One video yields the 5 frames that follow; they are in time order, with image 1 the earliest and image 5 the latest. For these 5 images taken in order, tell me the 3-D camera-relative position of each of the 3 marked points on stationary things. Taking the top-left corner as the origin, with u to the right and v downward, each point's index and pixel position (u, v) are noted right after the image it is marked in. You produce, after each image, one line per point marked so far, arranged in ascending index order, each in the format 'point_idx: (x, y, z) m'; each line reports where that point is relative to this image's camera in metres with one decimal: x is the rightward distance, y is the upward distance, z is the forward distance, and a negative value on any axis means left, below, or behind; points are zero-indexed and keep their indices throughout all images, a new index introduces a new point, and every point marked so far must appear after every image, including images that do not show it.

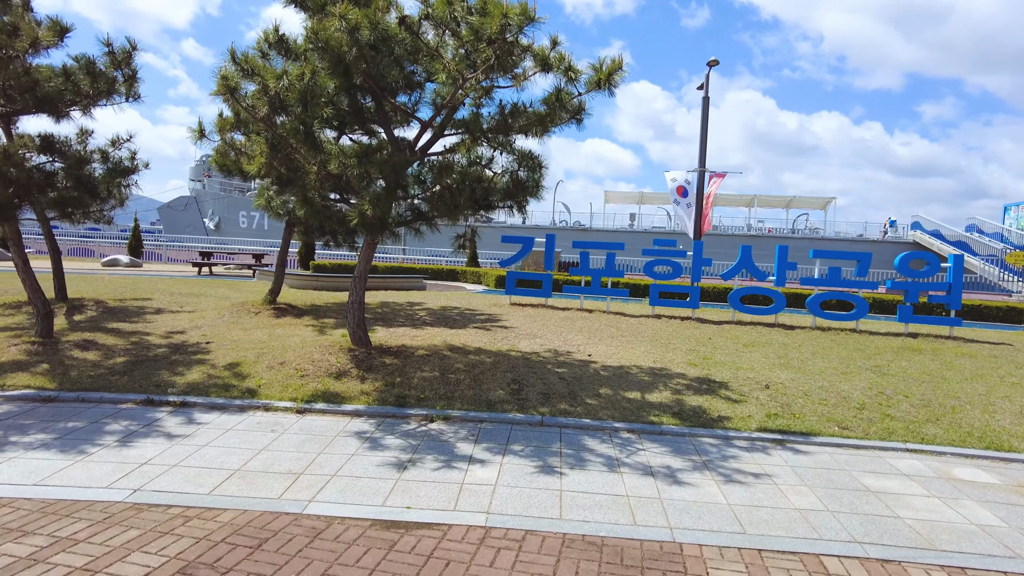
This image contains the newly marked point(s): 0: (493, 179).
0: (-0.2, +1.3, +8.0) m
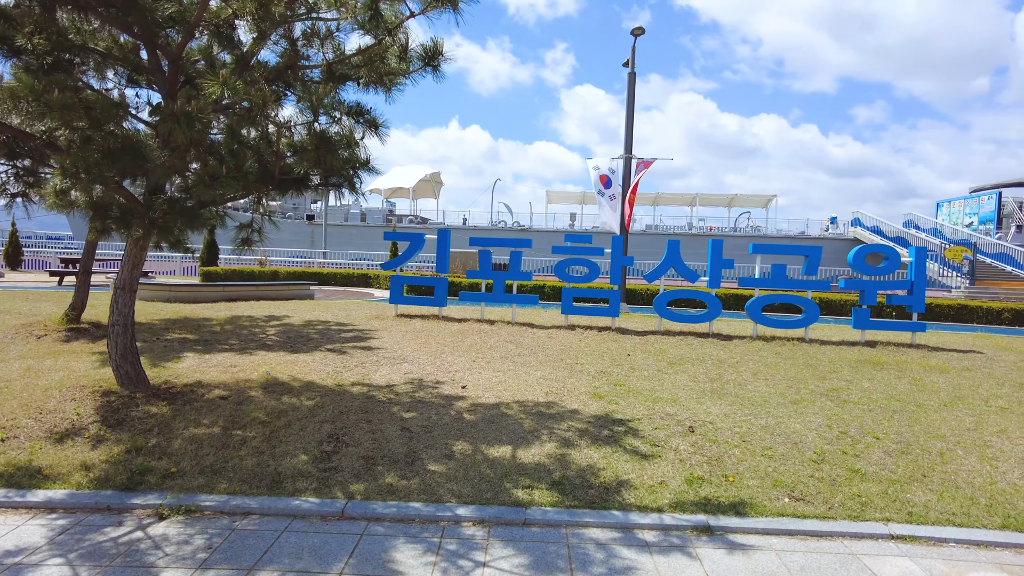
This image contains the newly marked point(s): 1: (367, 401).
0: (-1.8, +1.2, +5.5) m
1: (-1.4, -1.1, +6.3) m
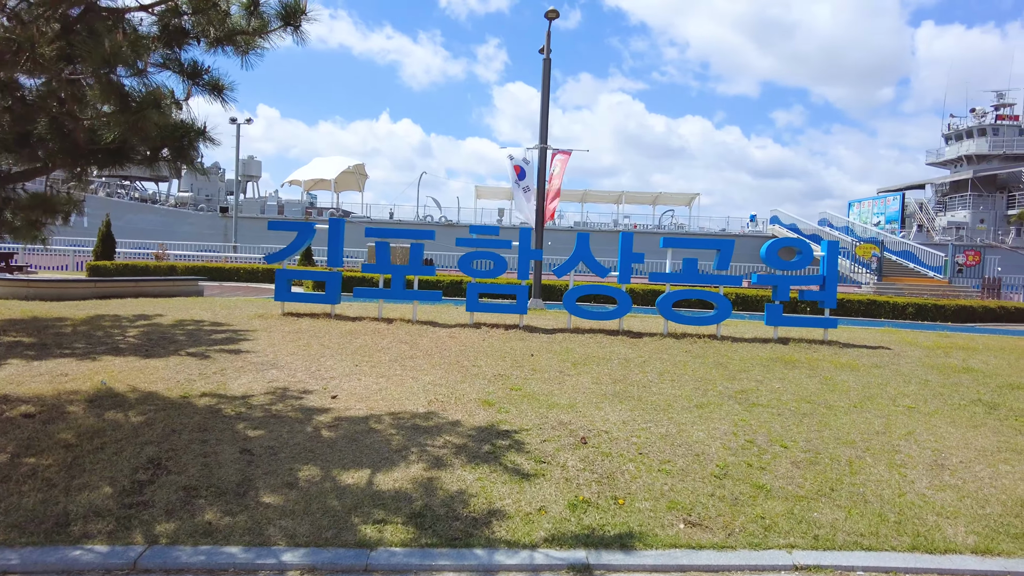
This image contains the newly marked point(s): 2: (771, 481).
0: (-2.8, +1.3, +4.5) m
1: (-2.4, -1.0, +5.3) m
2: (+1.8, -1.4, +4.6) m
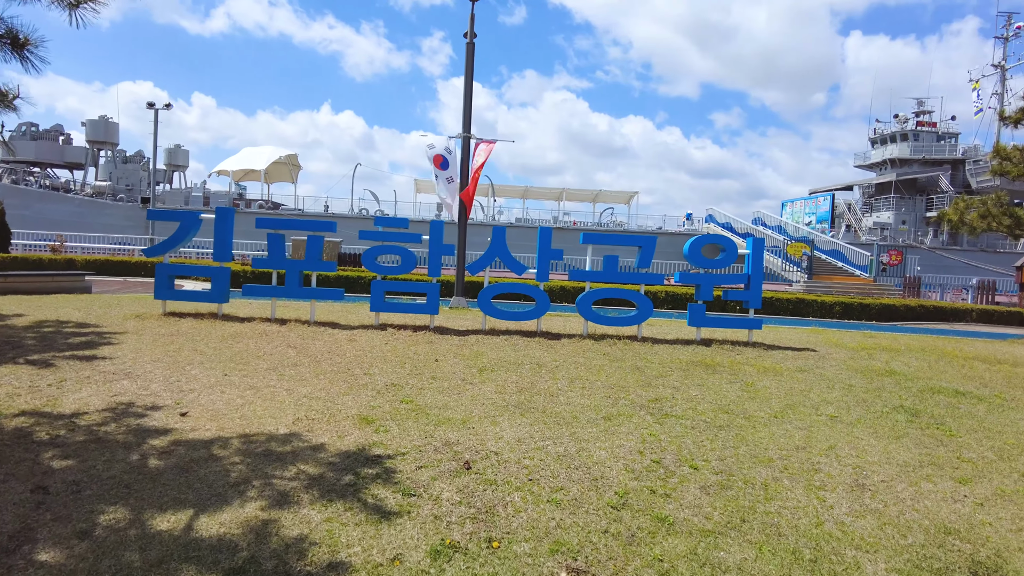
0: (-3.5, +1.3, +3.5) m
1: (-3.3, -1.0, +4.4) m
2: (+1.0, -1.4, +4.1) m
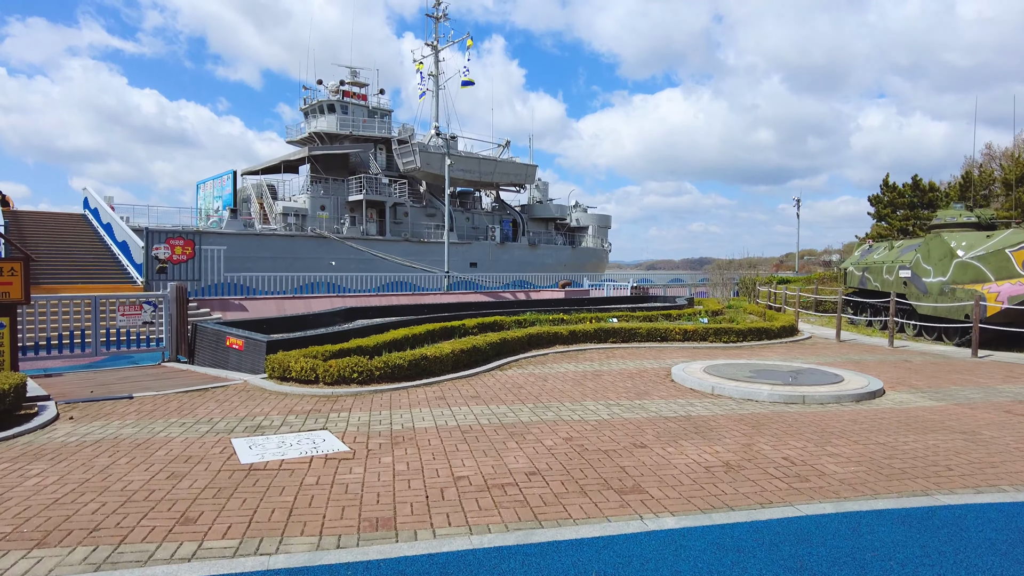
0: (-3.9, +1.0, +2.1) m
1: (-3.7, -1.3, +2.9) m
2: (+0.6, -1.6, +3.0) m
